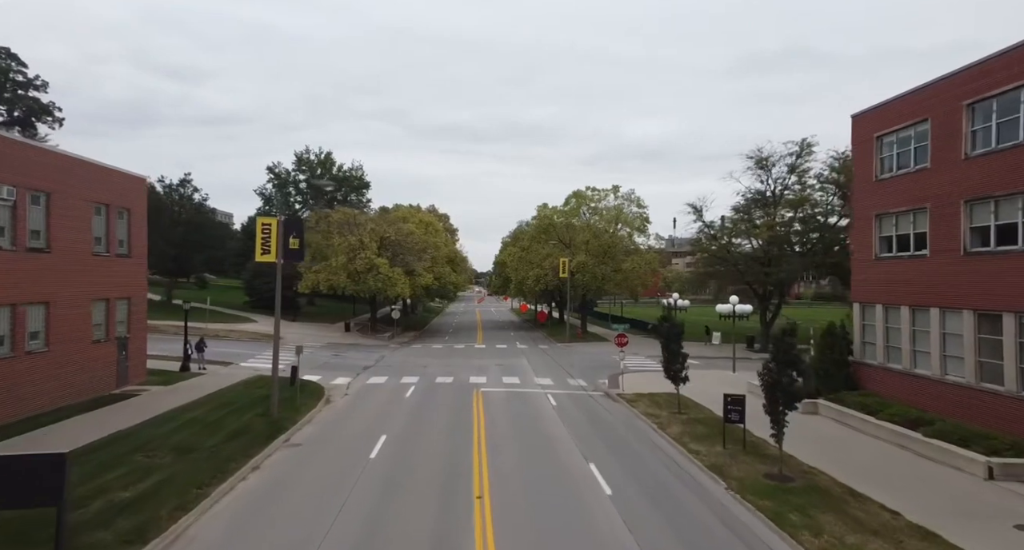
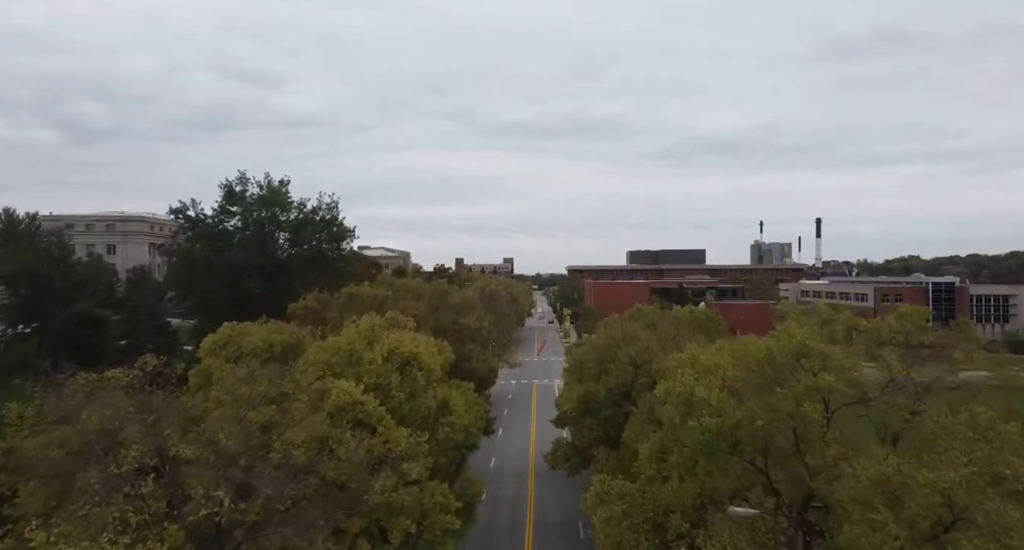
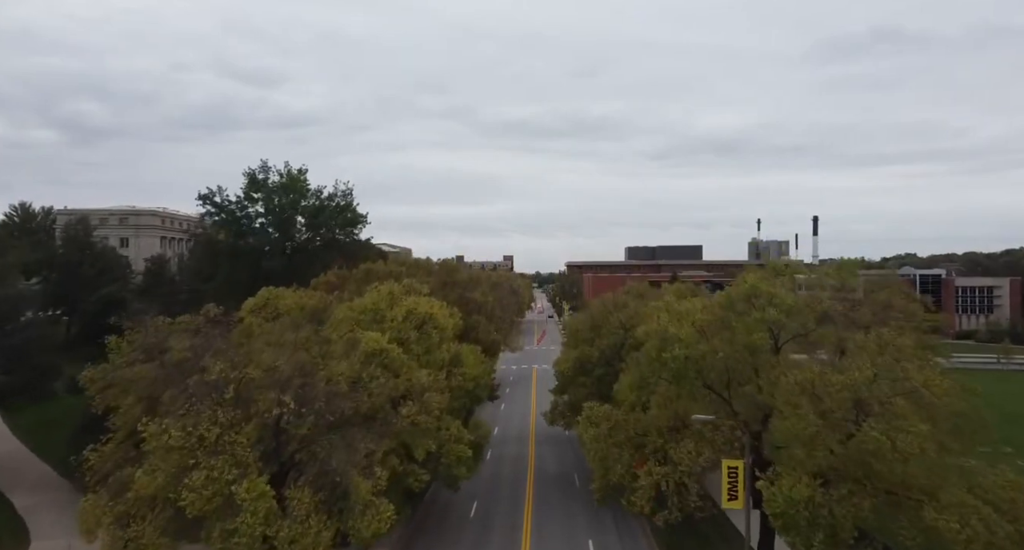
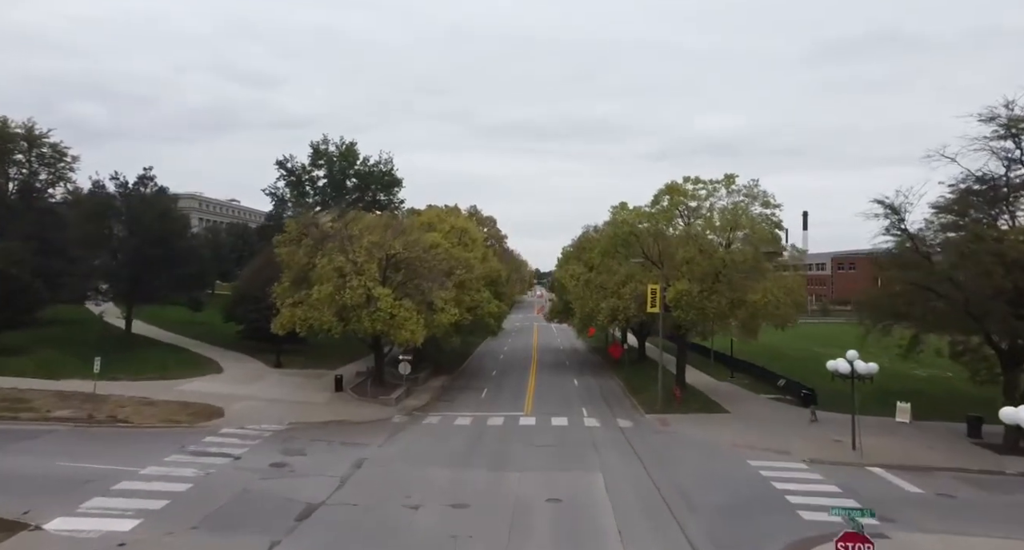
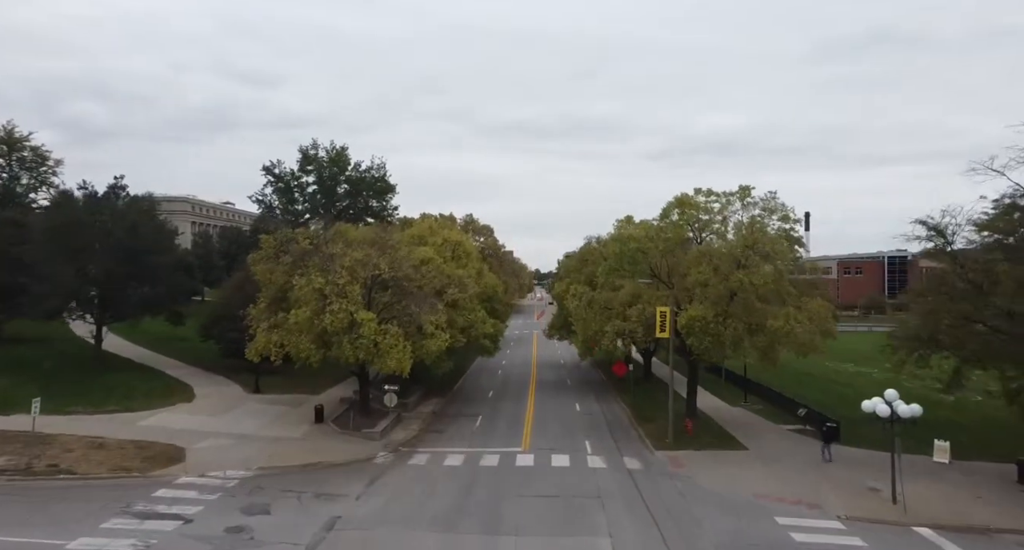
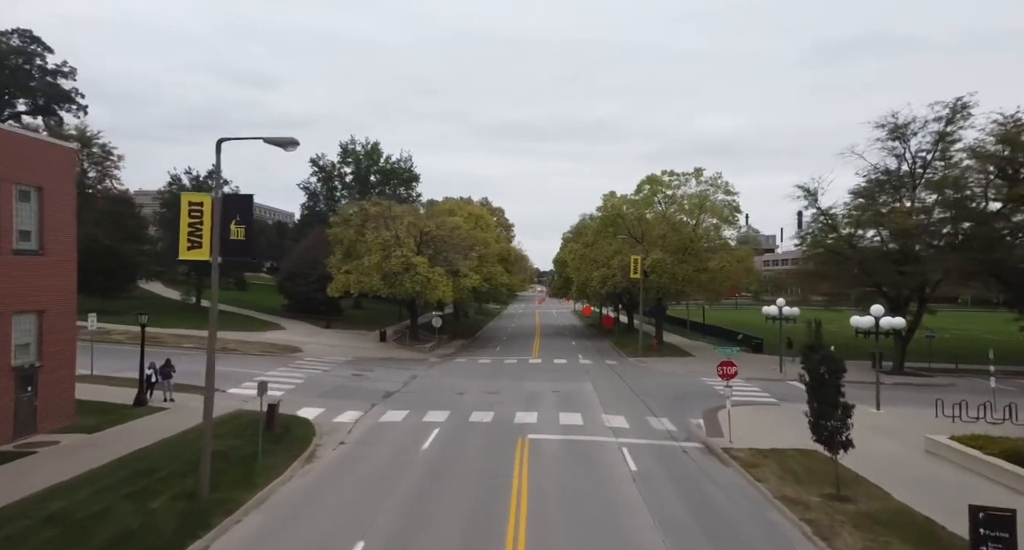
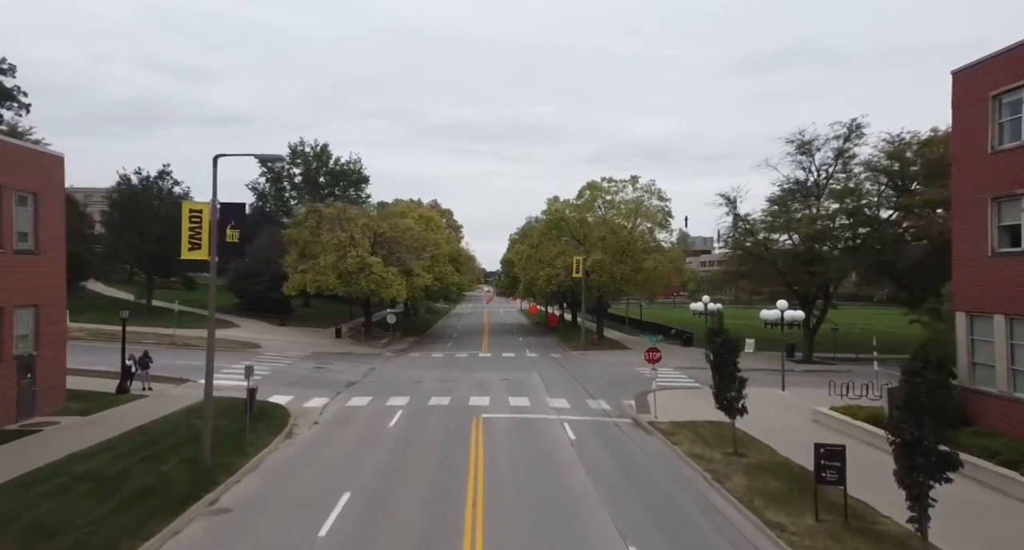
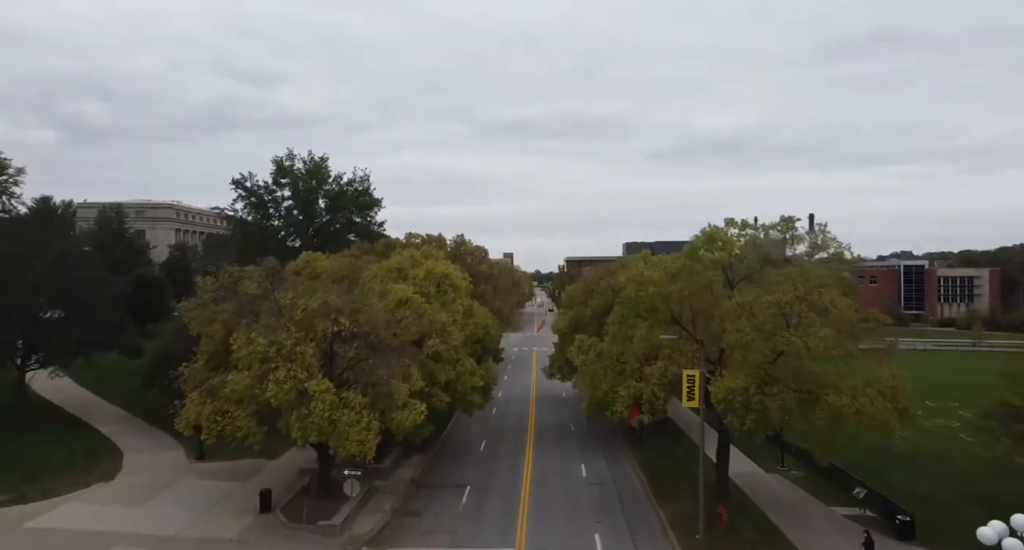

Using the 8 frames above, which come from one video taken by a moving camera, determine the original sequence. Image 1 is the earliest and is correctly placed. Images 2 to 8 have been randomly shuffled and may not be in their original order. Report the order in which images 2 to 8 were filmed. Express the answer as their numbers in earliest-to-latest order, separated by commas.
7, 6, 4, 5, 8, 3, 2
